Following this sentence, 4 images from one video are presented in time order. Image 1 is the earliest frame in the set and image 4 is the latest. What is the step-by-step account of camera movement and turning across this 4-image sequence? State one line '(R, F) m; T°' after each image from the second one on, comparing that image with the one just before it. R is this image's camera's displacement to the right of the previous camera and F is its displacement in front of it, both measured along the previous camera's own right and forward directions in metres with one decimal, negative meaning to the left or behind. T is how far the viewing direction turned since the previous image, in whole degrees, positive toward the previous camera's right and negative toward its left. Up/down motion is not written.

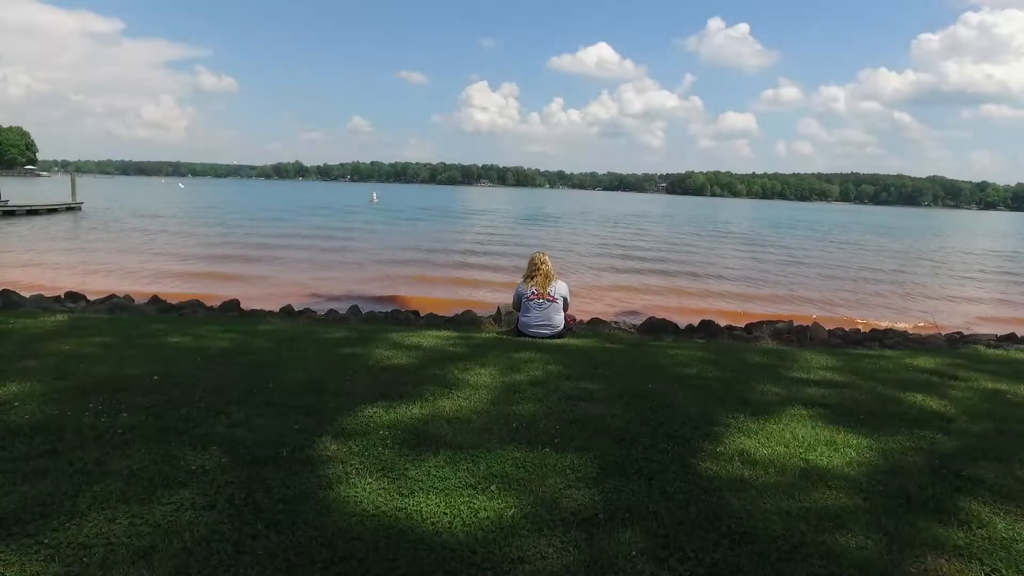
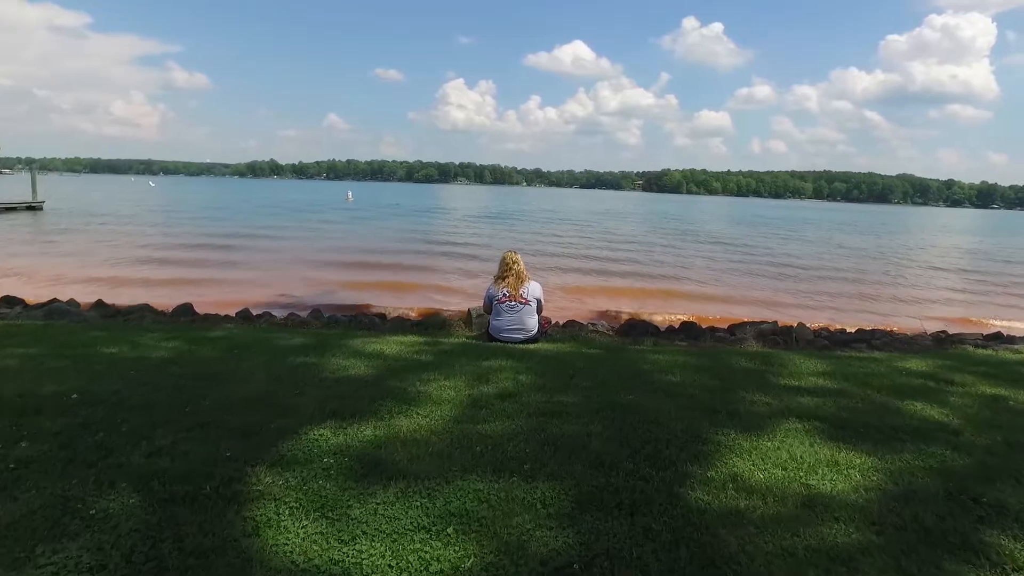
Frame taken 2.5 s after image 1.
(+0.1, +0.5) m; +2°
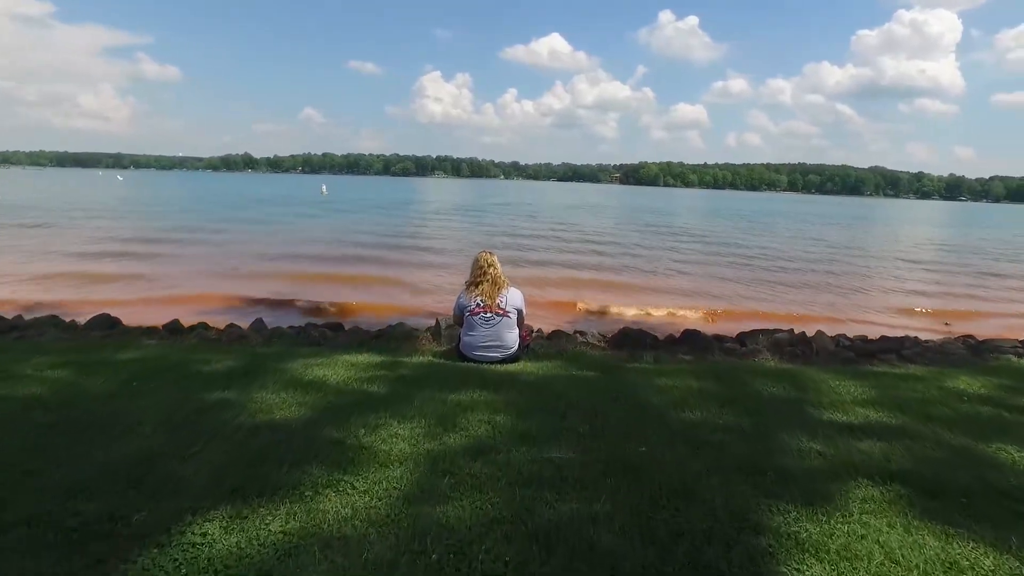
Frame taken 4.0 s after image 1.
(0.0, +1.3) m; +2°
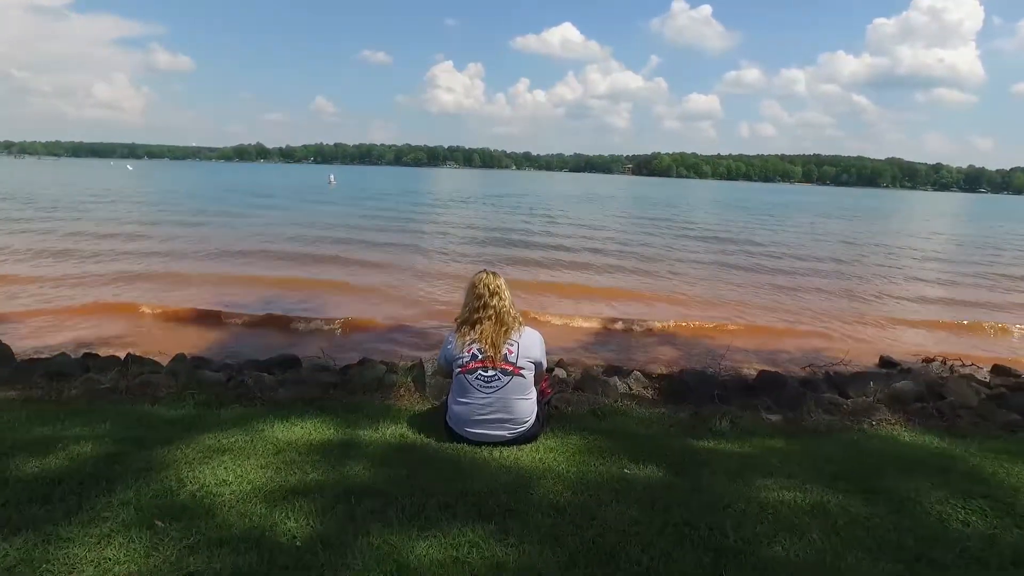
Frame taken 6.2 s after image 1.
(0.0, +2.3) m; -1°
